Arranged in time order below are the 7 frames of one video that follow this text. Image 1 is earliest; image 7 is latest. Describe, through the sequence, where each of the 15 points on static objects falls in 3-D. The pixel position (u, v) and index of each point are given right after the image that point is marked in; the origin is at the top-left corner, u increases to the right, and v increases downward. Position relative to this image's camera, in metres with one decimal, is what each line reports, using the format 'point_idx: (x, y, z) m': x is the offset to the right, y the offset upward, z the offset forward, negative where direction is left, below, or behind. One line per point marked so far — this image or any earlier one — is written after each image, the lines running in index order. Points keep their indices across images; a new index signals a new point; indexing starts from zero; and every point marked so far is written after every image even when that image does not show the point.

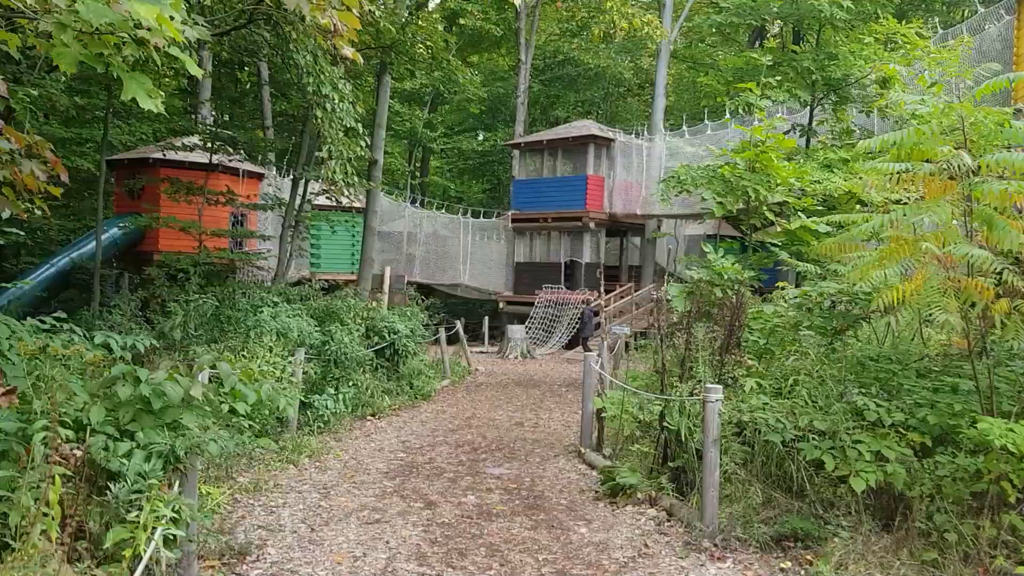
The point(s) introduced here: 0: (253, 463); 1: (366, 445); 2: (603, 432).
0: (-1.7, -1.1, +5.8) m
1: (-1.1, -1.2, +7.1) m
2: (+0.6, -1.0, +6.5) m
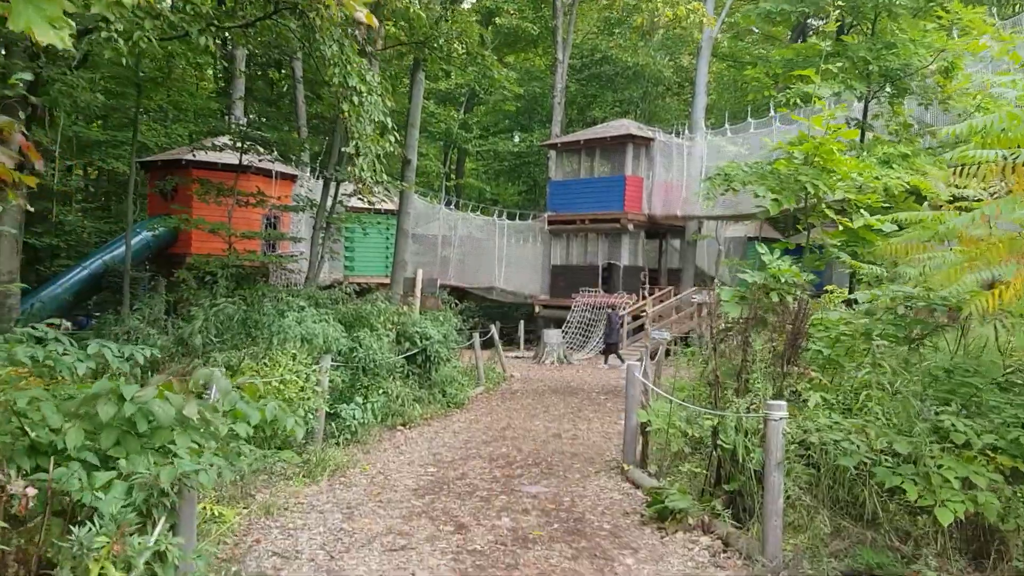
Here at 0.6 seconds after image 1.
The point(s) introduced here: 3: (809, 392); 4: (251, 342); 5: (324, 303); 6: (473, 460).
0: (-1.4, -1.1, +5.5) m
1: (-0.9, -1.3, +6.7) m
2: (+0.9, -1.0, +6.0) m
3: (+1.5, -0.5, +4.7) m
4: (-2.0, -0.4, +6.8) m
5: (-2.0, -0.2, +9.5) m
6: (-0.3, -1.3, +6.8) m
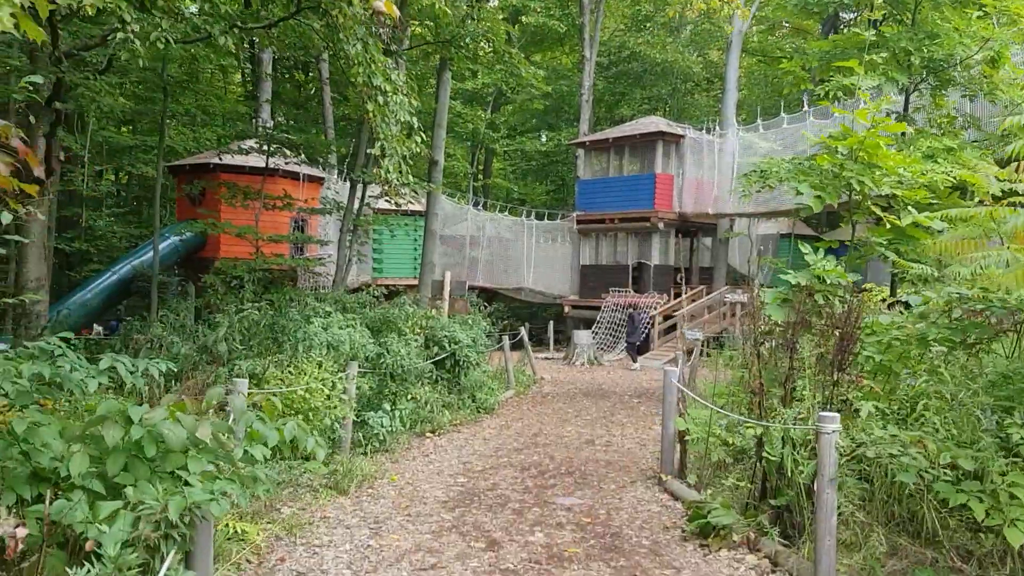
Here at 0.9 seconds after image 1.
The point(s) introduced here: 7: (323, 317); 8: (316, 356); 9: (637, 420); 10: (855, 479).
0: (-1.2, -1.2, +5.3) m
1: (-0.6, -1.3, +6.5) m
2: (+1.1, -1.1, +5.7) m
3: (+1.7, -0.5, +4.4) m
4: (-1.7, -0.5, +6.7) m
5: (-1.6, -0.2, +9.4) m
6: (-0.1, -1.3, +6.6) m
7: (-1.5, -0.3, +7.5) m
8: (-1.4, -0.5, +6.4) m
9: (+1.3, -1.3, +9.2) m
10: (+1.5, -0.8, +4.0) m
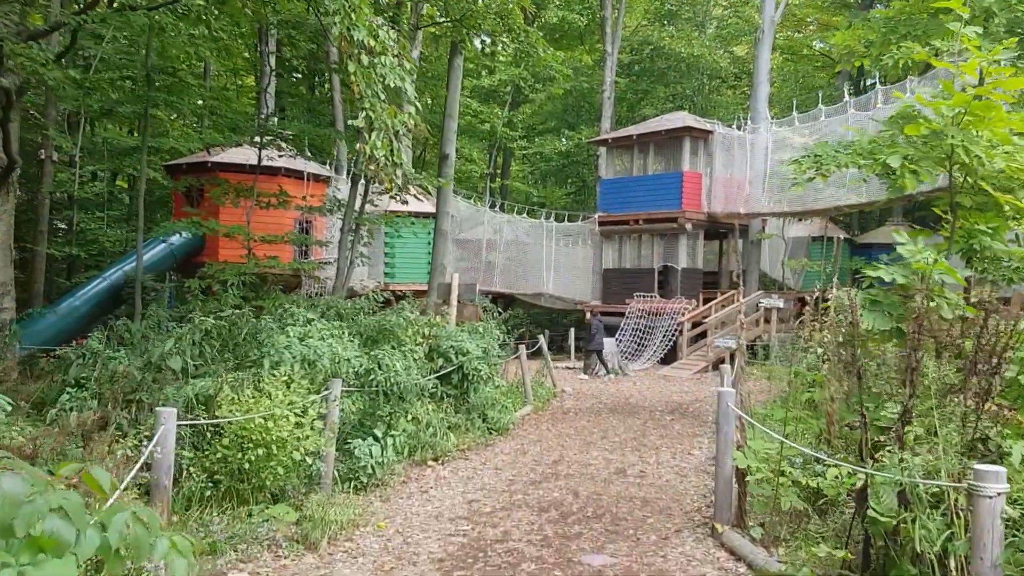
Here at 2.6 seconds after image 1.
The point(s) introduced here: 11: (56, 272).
0: (-1.2, -1.2, +4.1) m
1: (-0.5, -1.3, +5.4) m
2: (+1.2, -1.1, +4.5) m
3: (+1.7, -0.5, +3.2) m
4: (-1.7, -0.5, +5.5) m
5: (-1.5, -0.2, +8.3) m
6: (0.0, -1.3, +5.4) m
7: (-1.4, -0.3, +6.3) m
8: (-1.3, -0.5, +5.3) m
9: (+1.4, -1.4, +8.0) m
10: (+1.5, -0.8, +2.8) m
11: (-8.2, +0.3, +16.5) m
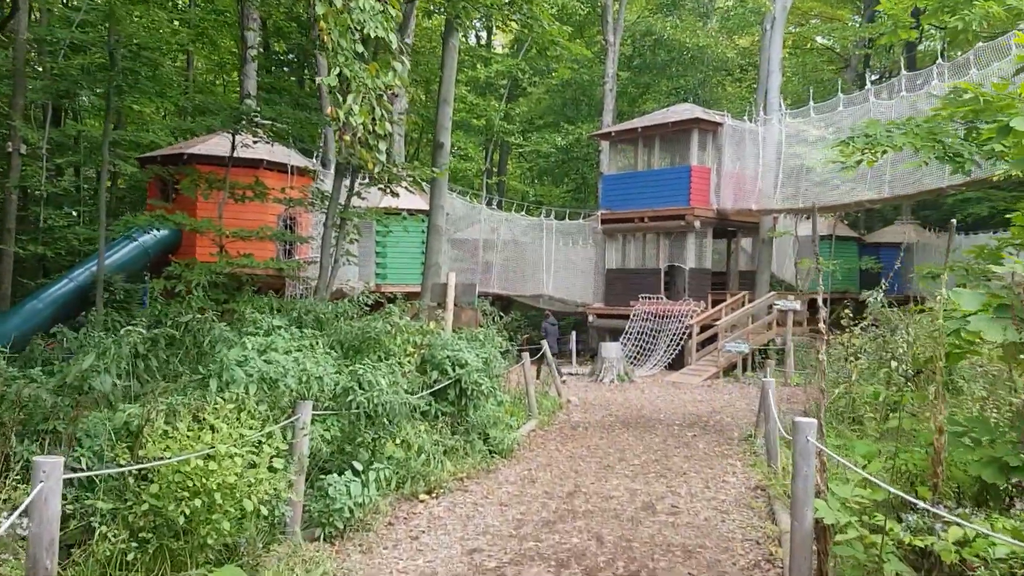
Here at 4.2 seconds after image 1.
0: (-1.1, -1.2, +3.1) m
1: (-0.5, -1.3, +4.3) m
2: (+1.2, -1.1, +3.5) m
3: (+1.8, -0.5, +2.2) m
4: (-1.6, -0.5, +4.5) m
5: (-1.5, -0.2, +7.2) m
6: (+0.1, -1.3, +4.3) m
7: (-1.4, -0.3, +5.3) m
8: (-1.2, -0.5, +4.2) m
9: (+1.4, -1.4, +6.9) m
10: (+1.6, -0.8, +1.8) m
11: (-8.2, +0.3, +15.4) m
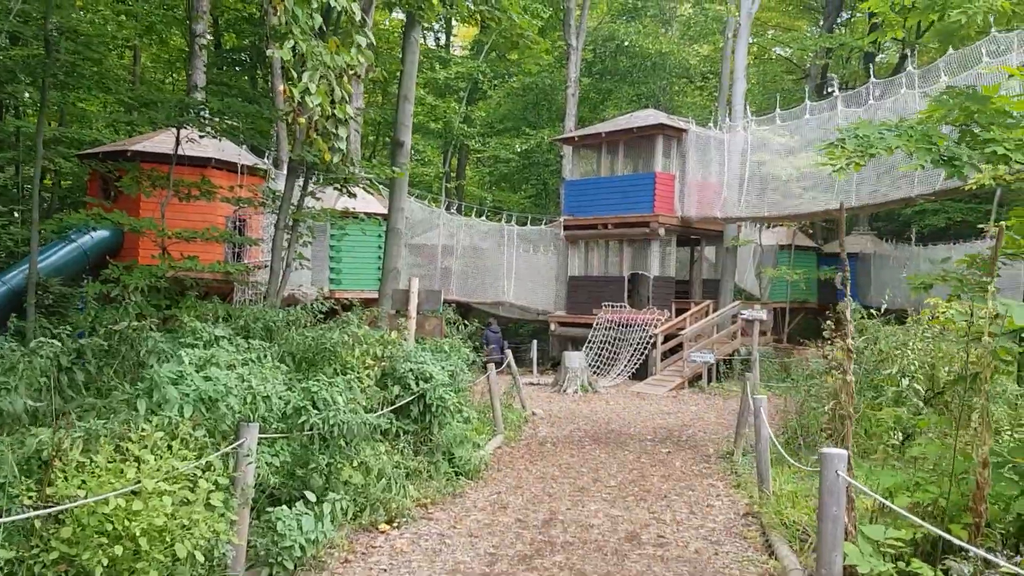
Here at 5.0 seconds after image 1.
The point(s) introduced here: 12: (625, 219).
0: (-1.1, -1.2, +2.5) m
1: (-0.6, -1.3, +3.7) m
2: (+1.2, -1.1, +3.0) m
3: (+1.8, -0.6, +1.8) m
4: (-1.7, -0.5, +3.9) m
5: (-1.7, -0.3, +6.6) m
6: (0.0, -1.3, +3.8) m
7: (-1.5, -0.3, +4.7) m
8: (-1.3, -0.5, +3.6) m
9: (+1.2, -1.4, +6.5) m
10: (+1.6, -0.8, +1.3) m
11: (-8.9, +0.2, +14.5) m
12: (+2.1, +1.3, +17.2) m
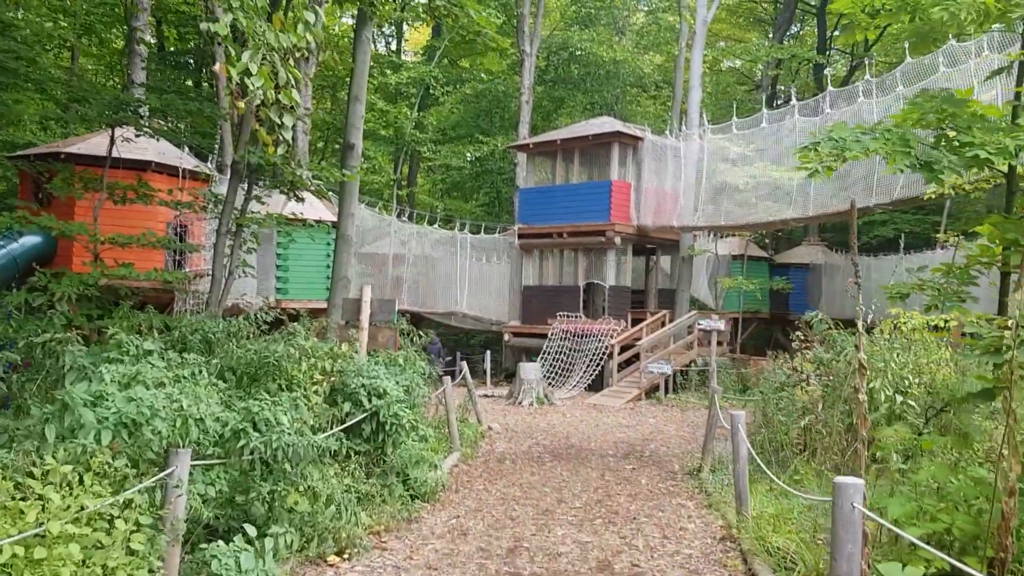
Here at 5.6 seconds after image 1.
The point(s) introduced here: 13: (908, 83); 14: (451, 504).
0: (-1.2, -1.2, +2.0) m
1: (-0.7, -1.4, +3.3) m
2: (+1.1, -1.1, +2.7) m
3: (+1.8, -0.6, +1.4) m
4: (-1.8, -0.5, +3.4) m
5: (-2.0, -0.3, +6.1) m
6: (-0.1, -1.4, +3.4) m
7: (-1.7, -0.3, +4.2) m
8: (-1.4, -0.5, +3.2) m
9: (+0.9, -1.5, +6.1) m
10: (+1.6, -0.9, +1.0) m
11: (-9.6, +0.1, +13.6) m
12: (+1.3, +1.1, +16.9) m
13: (+4.7, +2.4, +10.8) m
14: (-0.4, -1.4, +6.0) m
